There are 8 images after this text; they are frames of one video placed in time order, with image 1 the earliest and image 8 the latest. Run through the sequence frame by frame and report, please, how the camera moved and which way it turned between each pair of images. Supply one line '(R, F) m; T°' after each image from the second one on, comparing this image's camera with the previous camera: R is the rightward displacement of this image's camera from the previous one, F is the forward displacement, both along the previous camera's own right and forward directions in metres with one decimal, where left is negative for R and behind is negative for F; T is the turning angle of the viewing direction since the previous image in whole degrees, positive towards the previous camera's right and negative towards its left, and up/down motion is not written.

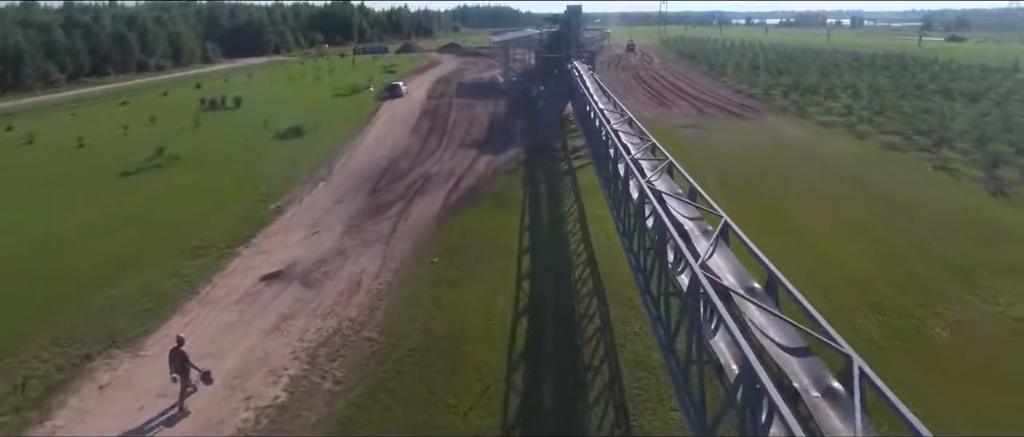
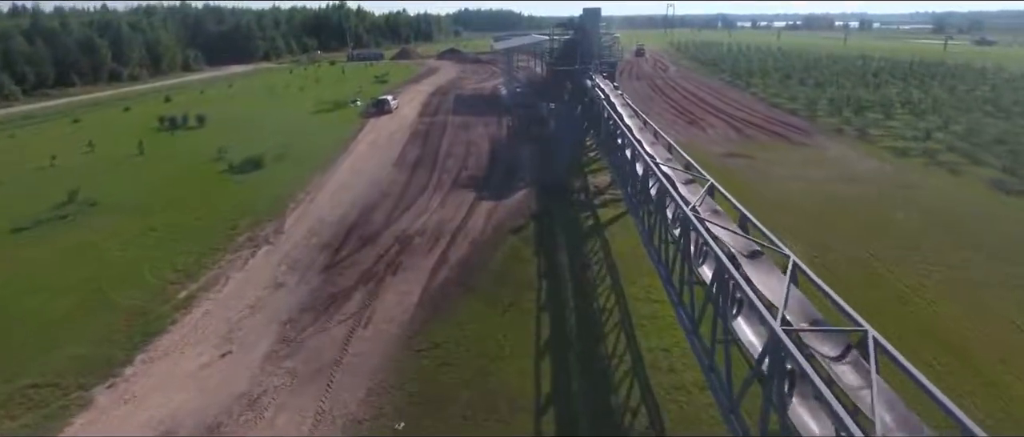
(-0.2, +6.0) m; 0°
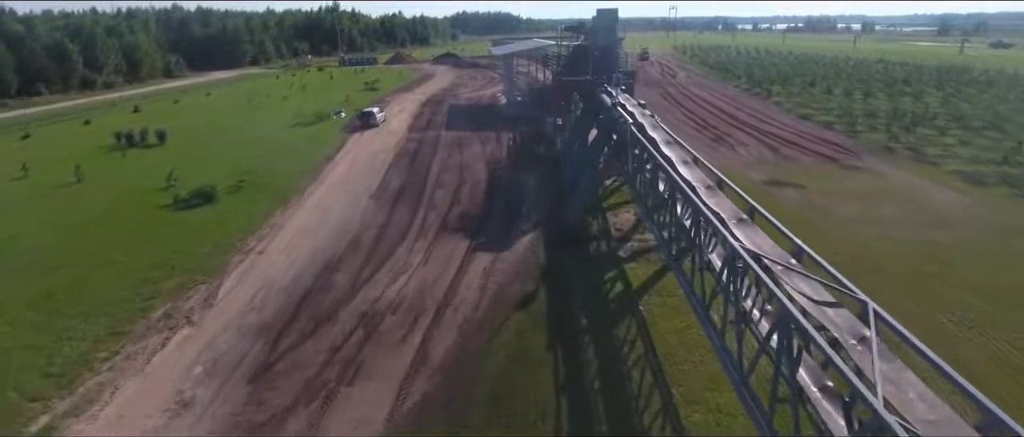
(-0.1, +4.4) m; 0°
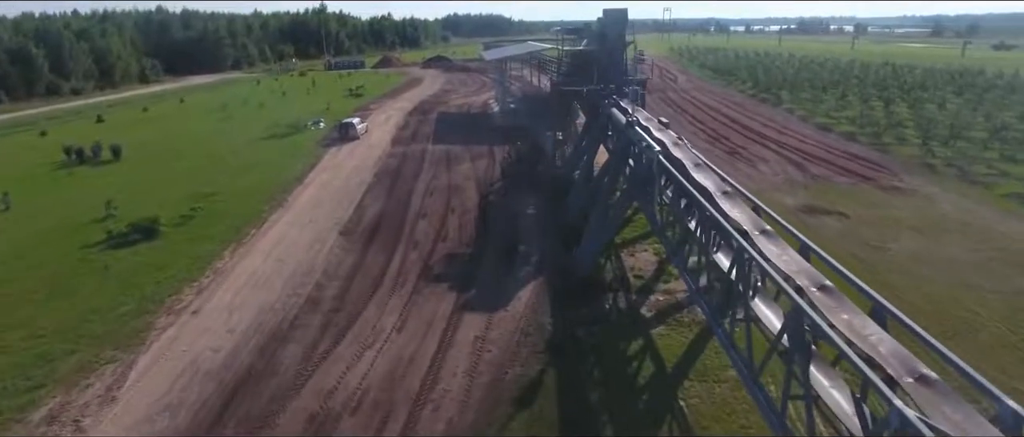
(-0.1, +3.3) m; +1°
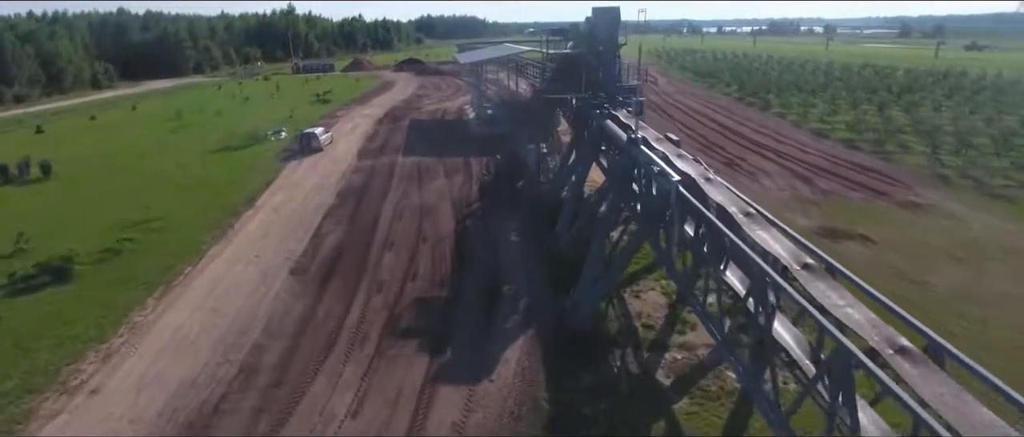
(-0.1, +2.6) m; +2°
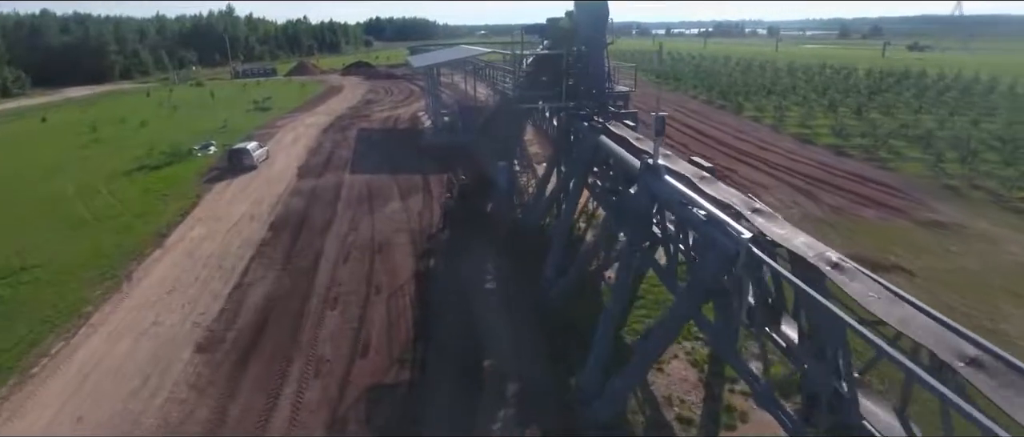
(-0.4, +3.4) m; +4°
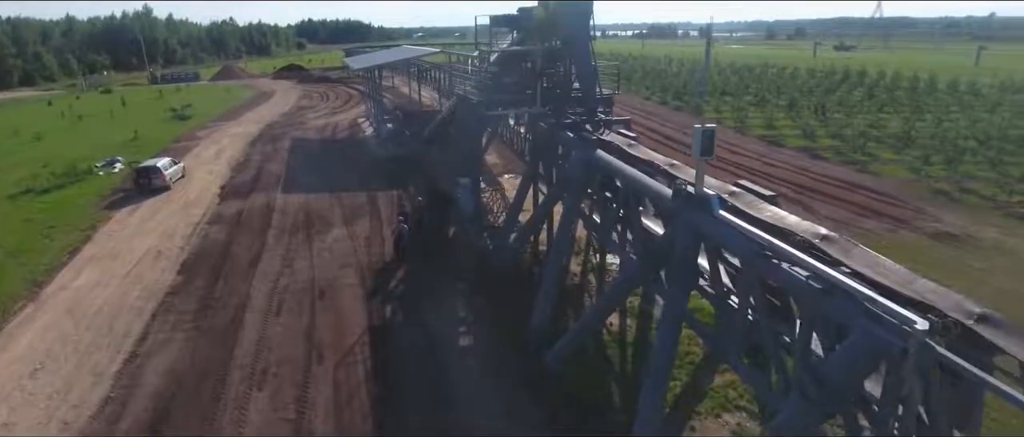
(-0.6, +2.8) m; +5°
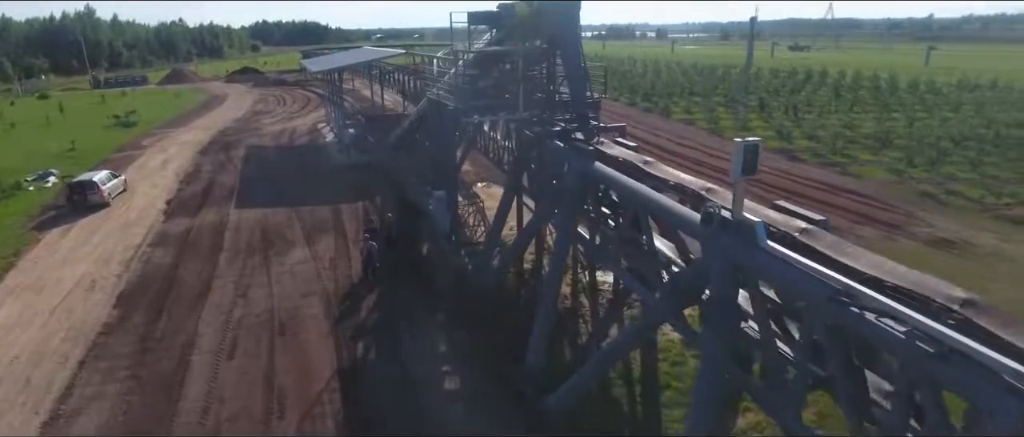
(-0.4, +1.3) m; +3°
